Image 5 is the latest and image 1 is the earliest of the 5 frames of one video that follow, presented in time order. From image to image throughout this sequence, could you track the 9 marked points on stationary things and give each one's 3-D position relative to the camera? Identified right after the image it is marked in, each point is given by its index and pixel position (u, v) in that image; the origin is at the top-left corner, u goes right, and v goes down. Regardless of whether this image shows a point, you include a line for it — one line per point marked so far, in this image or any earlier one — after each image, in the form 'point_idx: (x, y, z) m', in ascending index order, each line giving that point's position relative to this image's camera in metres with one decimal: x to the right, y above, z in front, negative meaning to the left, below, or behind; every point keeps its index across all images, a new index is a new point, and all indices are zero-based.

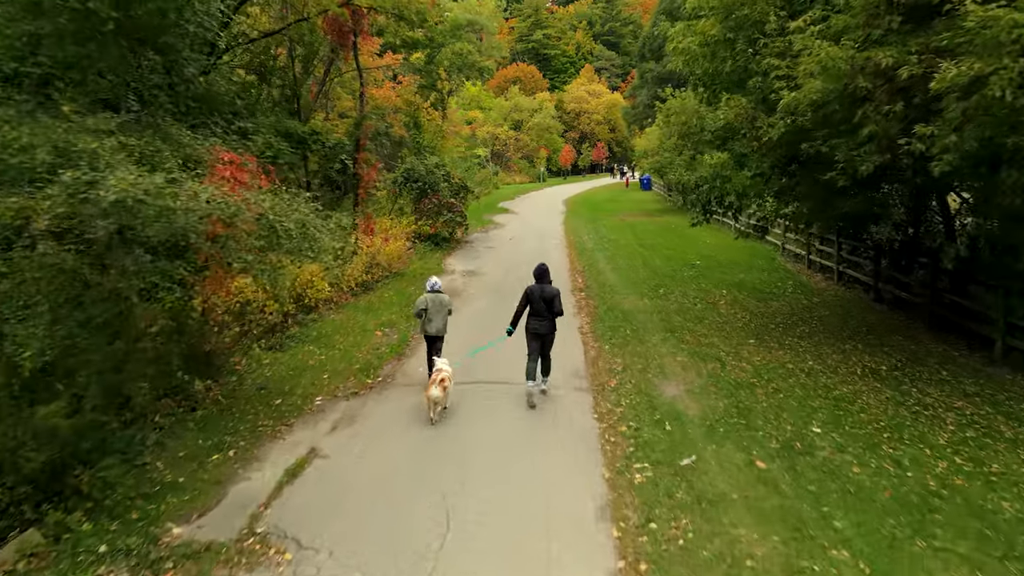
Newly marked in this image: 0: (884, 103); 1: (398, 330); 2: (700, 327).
0: (+4.6, +2.3, +7.5) m
1: (-2.0, -0.8, +10.9) m
2: (+3.4, -0.7, +11.1) m
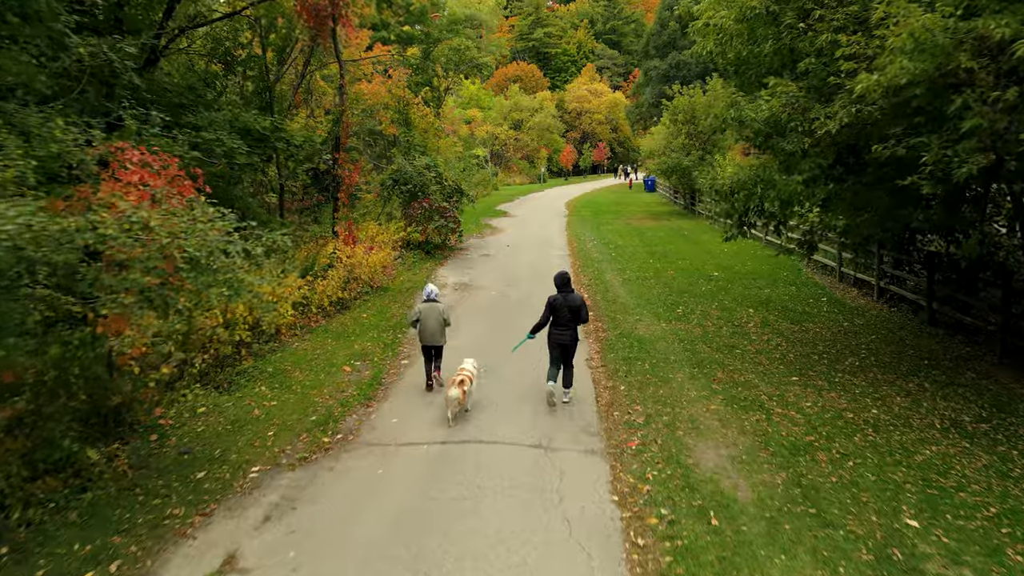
0: (+4.5, +1.9, +5.8) m
1: (-2.1, -1.1, +9.2) m
2: (+3.4, -1.1, +9.3) m
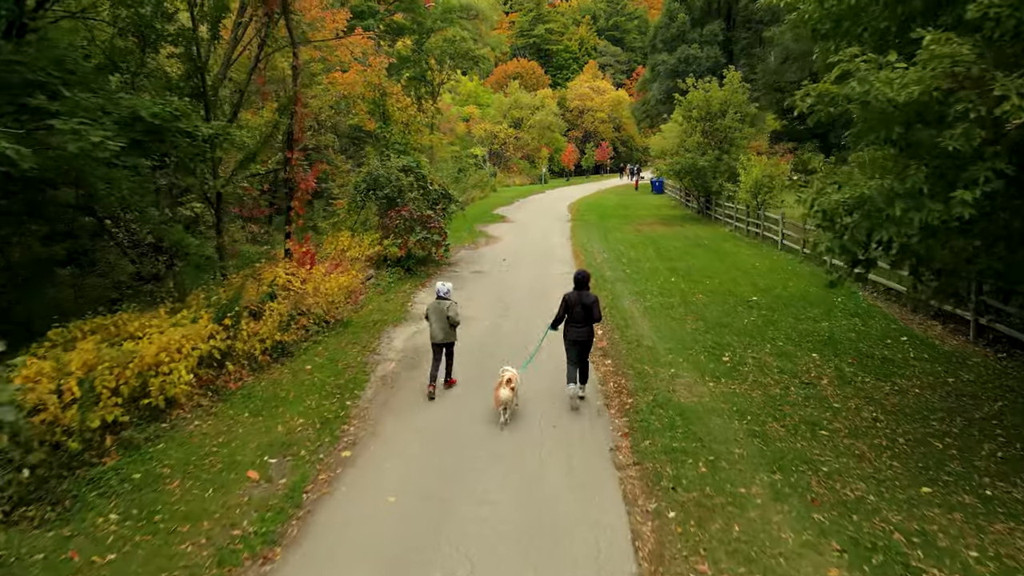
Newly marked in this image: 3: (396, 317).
0: (+4.4, +1.2, +2.8) m
1: (-2.2, -1.8, +6.2) m
2: (+3.3, -1.7, +6.4) m
3: (-2.2, -0.6, +11.8) m
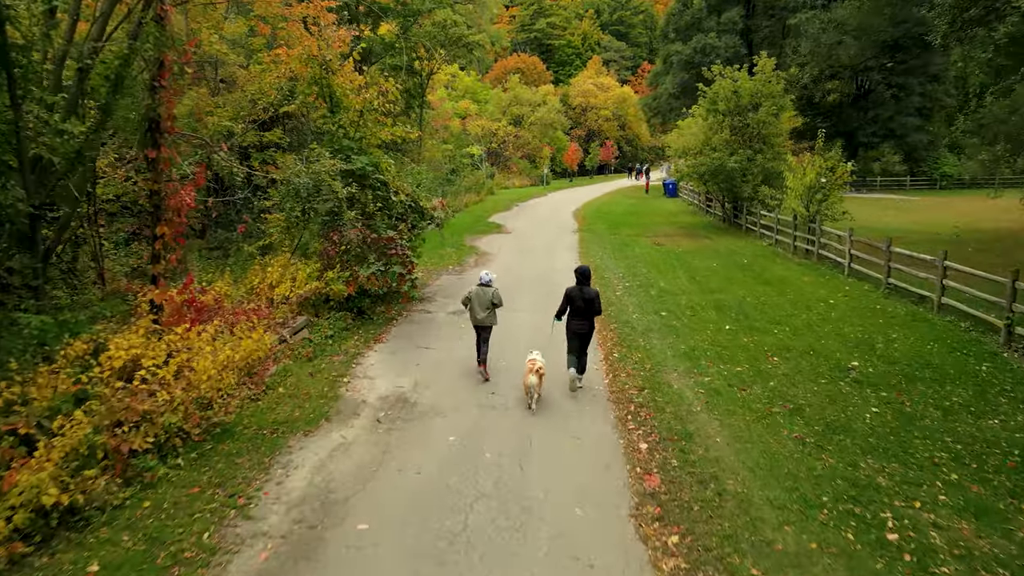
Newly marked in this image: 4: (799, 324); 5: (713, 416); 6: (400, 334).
0: (+4.2, +0.3, -1.5) m
1: (-2.4, -2.7, +1.9) m
2: (+3.1, -2.7, +2.0) m
3: (-2.4, -1.5, +7.4) m
4: (+5.4, -0.7, +11.6) m
5: (+2.4, -1.5, +7.4) m
6: (-2.0, -0.8, +10.7) m
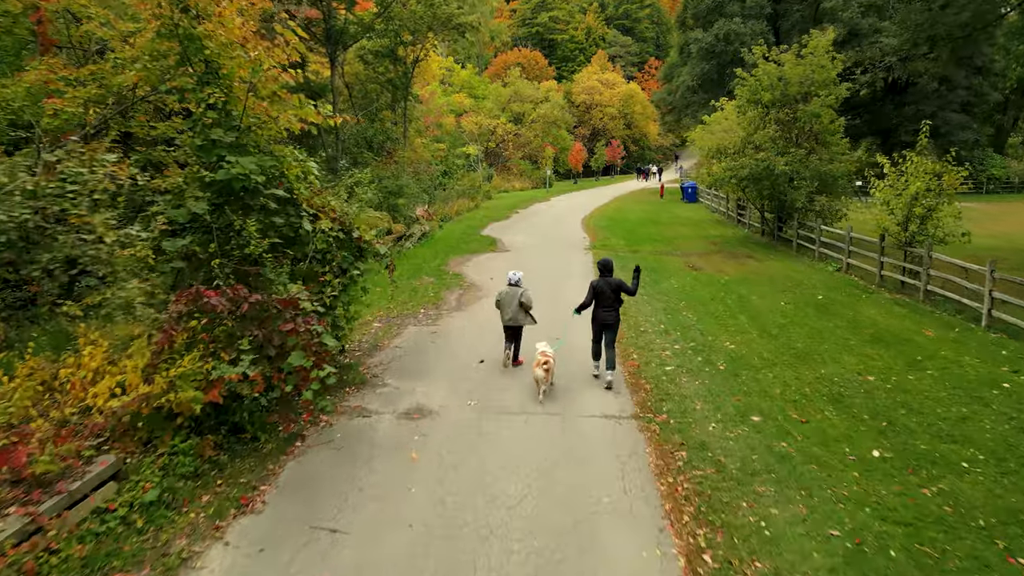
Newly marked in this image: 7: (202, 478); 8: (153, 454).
0: (+4.1, -0.8, -6.4) m
1: (-2.5, -3.7, -2.9) m
2: (+3.0, -3.7, -2.8) m
3: (-2.5, -2.5, +2.6) m
4: (+5.3, -1.7, +6.8) m
5: (+2.3, -2.6, +2.6) m
6: (-2.1, -1.8, +5.9) m
7: (-2.9, -1.7, +5.9) m
8: (-3.4, -1.6, +5.9) m
